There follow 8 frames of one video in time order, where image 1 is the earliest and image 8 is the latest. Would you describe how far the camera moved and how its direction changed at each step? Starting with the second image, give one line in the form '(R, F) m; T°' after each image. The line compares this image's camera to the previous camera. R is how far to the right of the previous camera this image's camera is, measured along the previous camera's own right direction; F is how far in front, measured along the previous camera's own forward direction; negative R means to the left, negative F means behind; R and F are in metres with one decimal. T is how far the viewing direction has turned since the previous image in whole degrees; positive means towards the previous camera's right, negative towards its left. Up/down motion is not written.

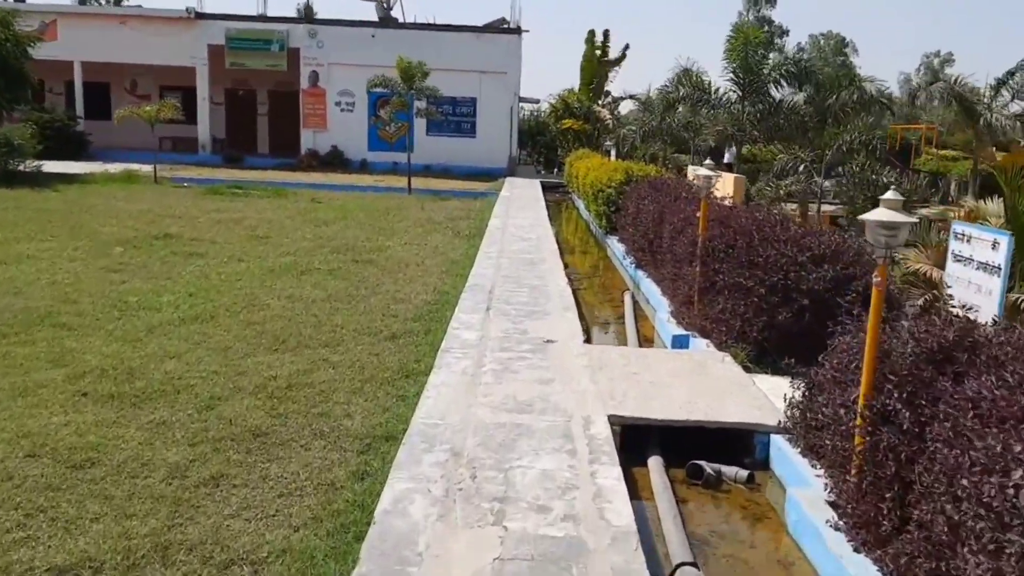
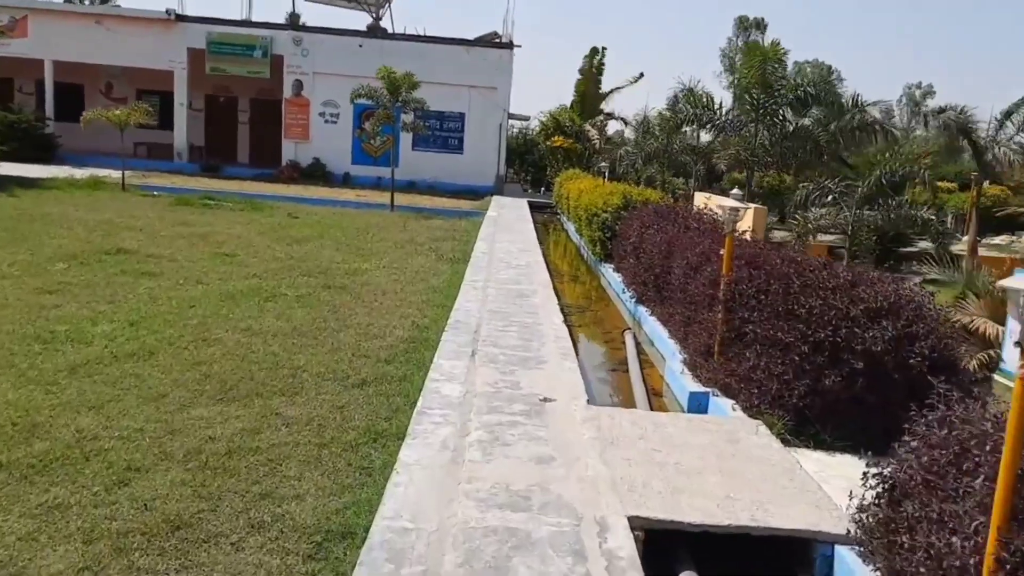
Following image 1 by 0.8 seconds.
(-0.1, +0.8) m; +1°
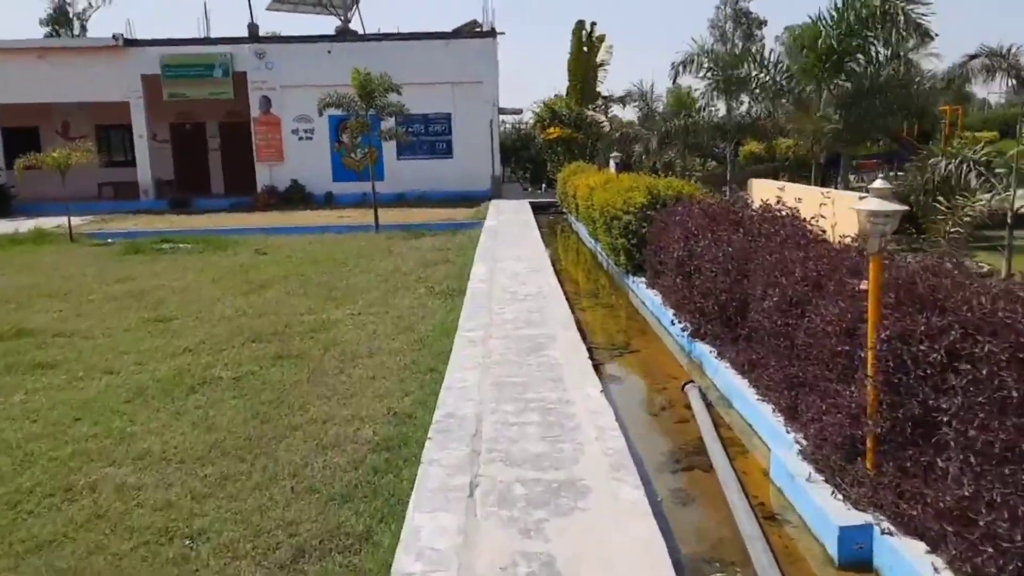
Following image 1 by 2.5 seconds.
(0.0, +1.9) m; -1°
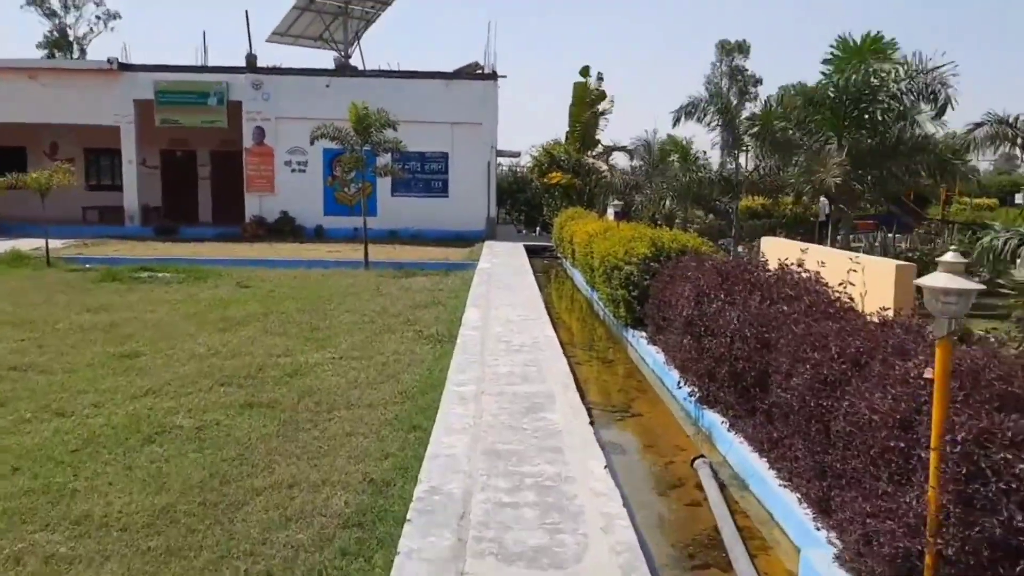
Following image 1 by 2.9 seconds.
(-0.1, +0.4) m; +1°
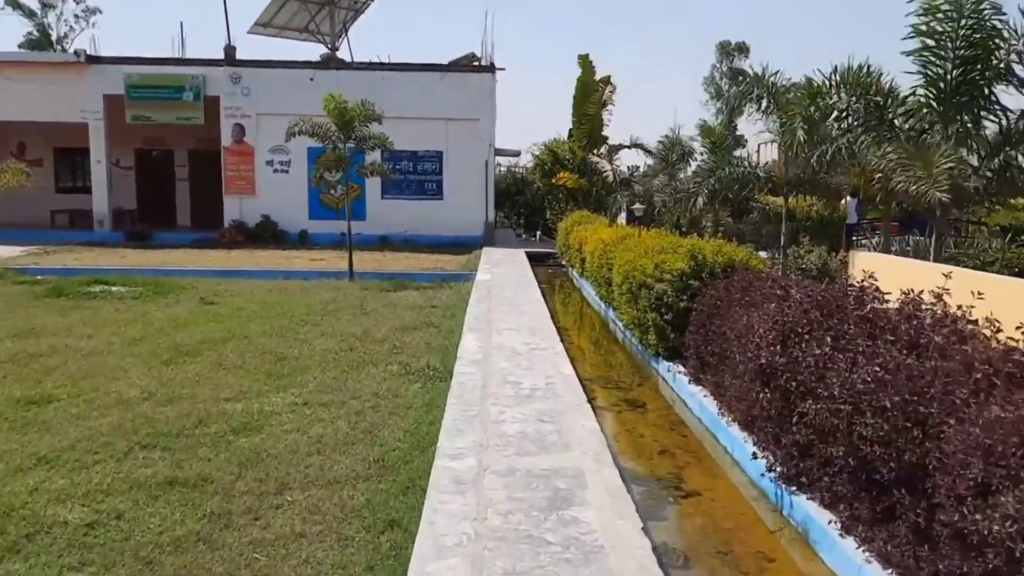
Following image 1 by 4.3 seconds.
(-0.1, +1.4) m; 0°
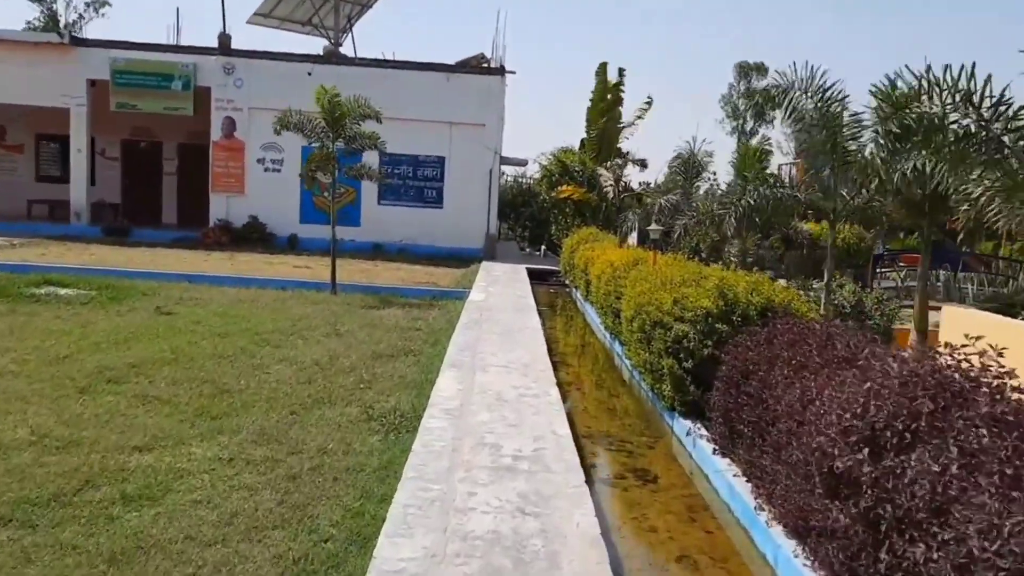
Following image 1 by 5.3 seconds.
(+0.1, +1.1) m; 0°
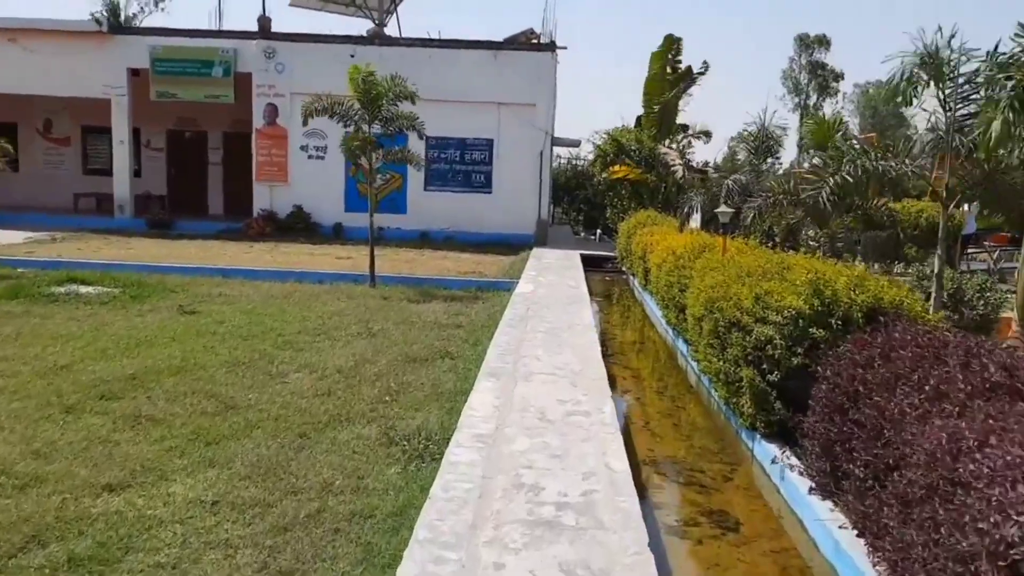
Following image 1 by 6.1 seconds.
(+0.1, +0.9) m; -4°
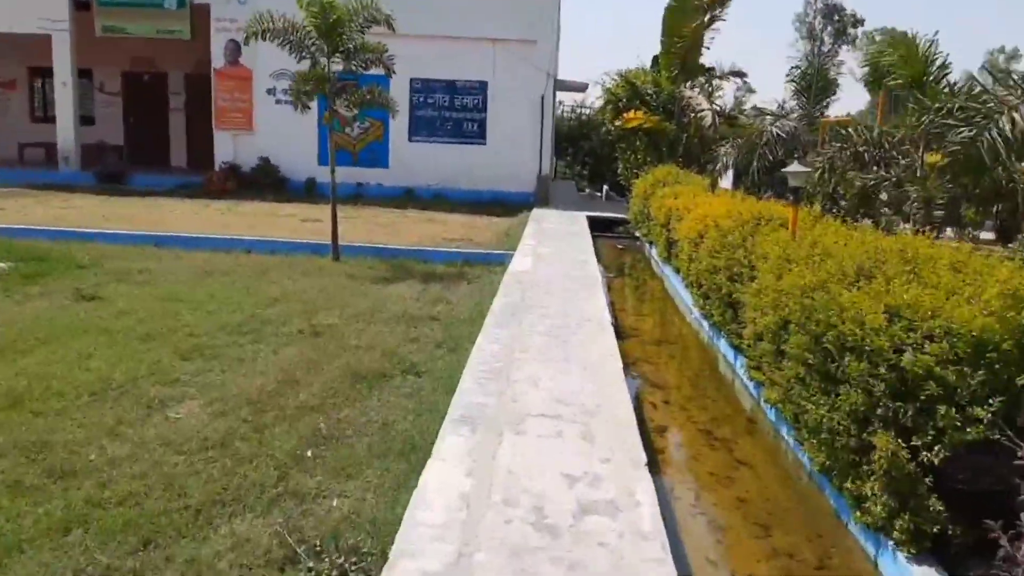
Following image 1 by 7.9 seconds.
(+0.1, +1.8) m; 0°
